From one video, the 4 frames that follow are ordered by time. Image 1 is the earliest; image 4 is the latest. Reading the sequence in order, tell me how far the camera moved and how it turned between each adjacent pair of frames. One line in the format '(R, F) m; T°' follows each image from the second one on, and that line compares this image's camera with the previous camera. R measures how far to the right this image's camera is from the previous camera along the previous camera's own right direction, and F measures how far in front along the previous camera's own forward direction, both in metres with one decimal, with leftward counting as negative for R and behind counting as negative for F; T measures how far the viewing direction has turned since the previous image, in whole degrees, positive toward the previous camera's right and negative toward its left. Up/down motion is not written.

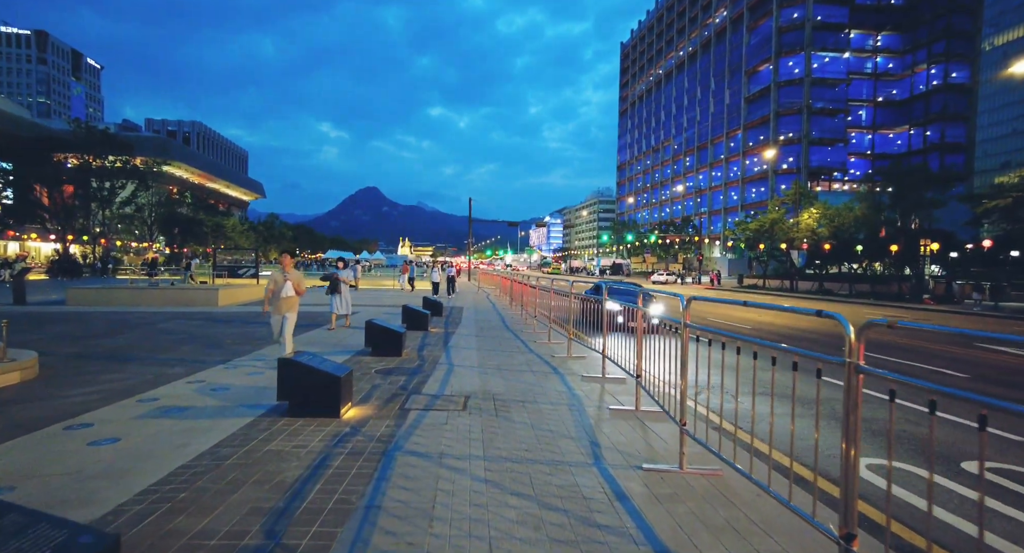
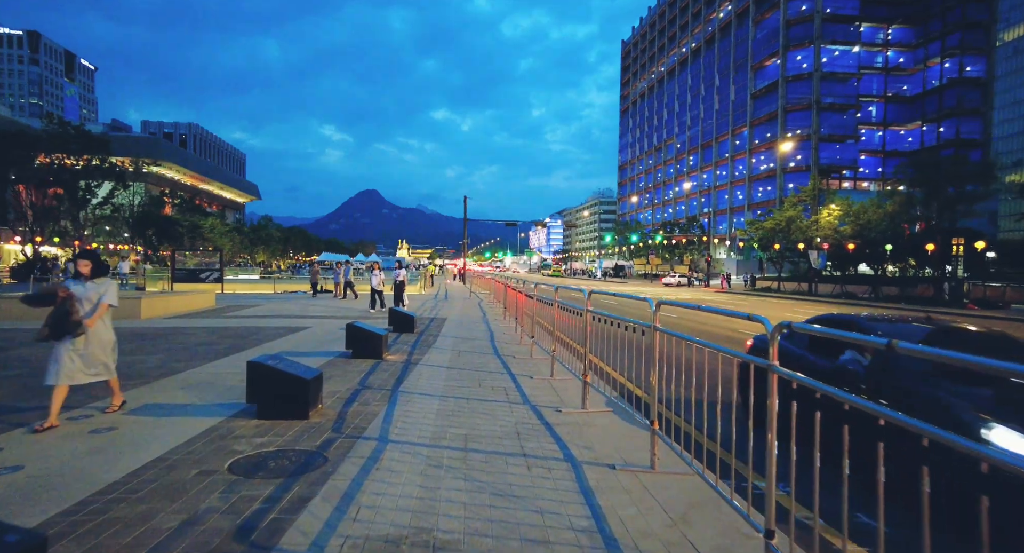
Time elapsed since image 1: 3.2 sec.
(+0.2, +3.9) m; 0°
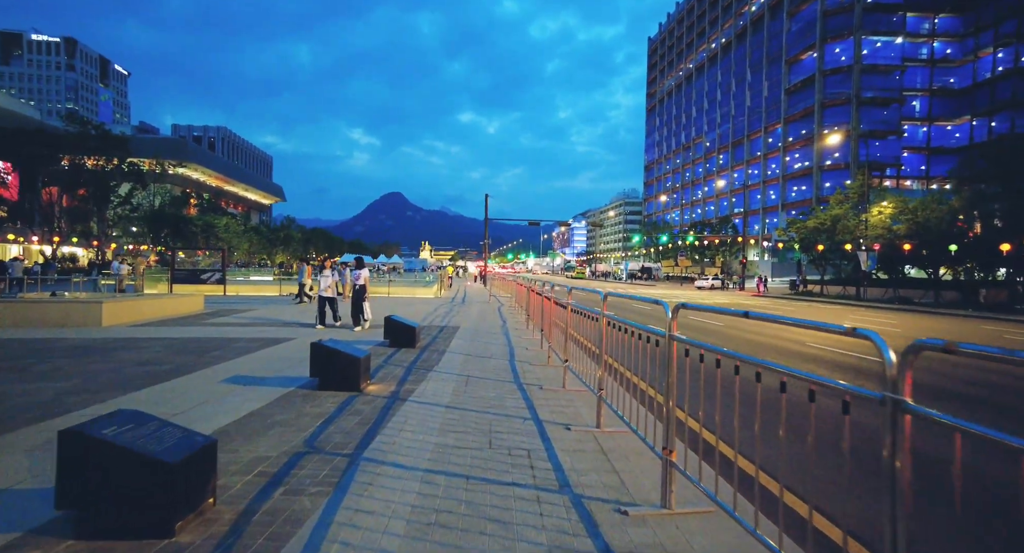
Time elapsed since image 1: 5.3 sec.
(-0.1, +2.8) m; -2°
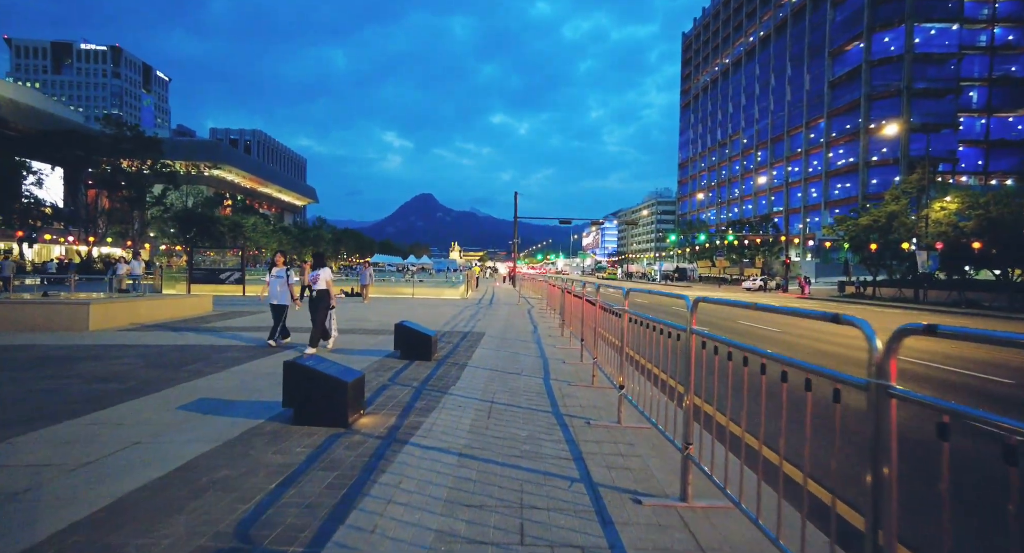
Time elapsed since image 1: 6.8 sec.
(-0.1, +1.9) m; -3°
